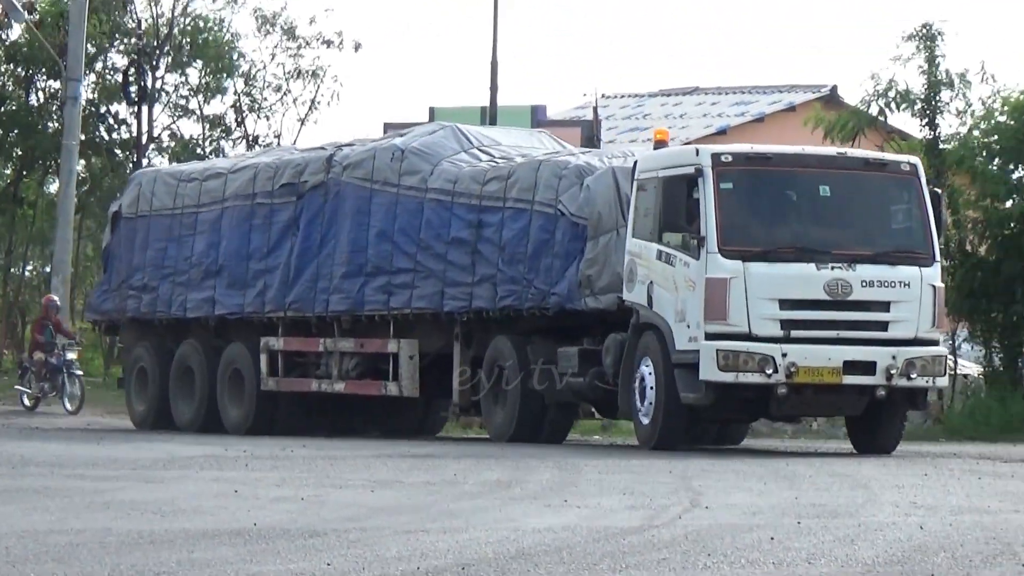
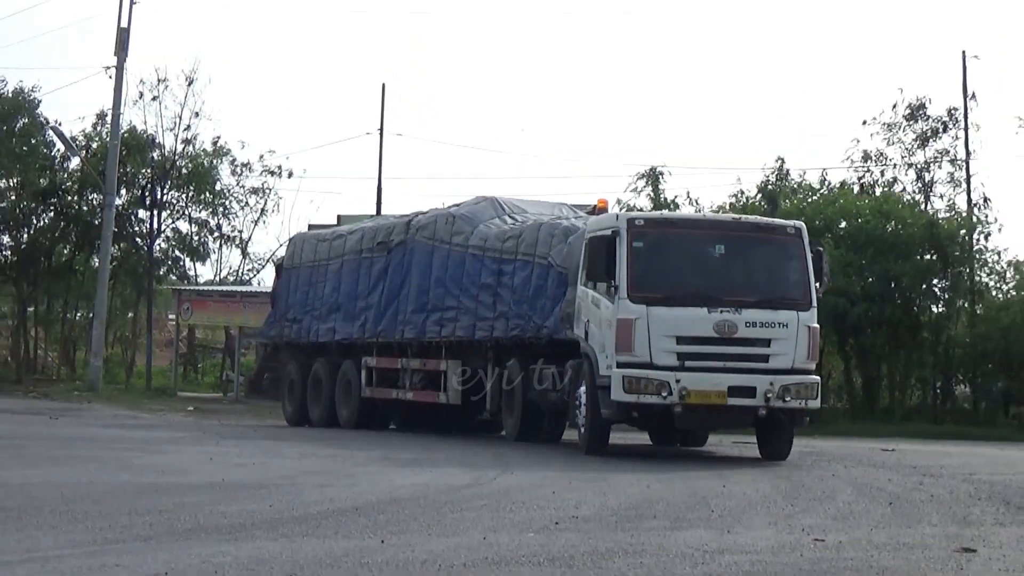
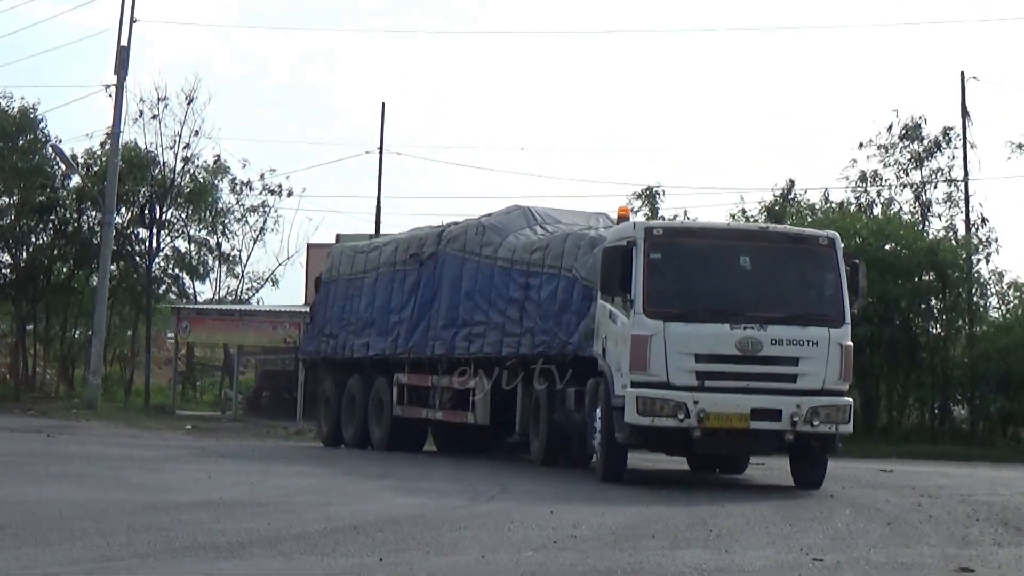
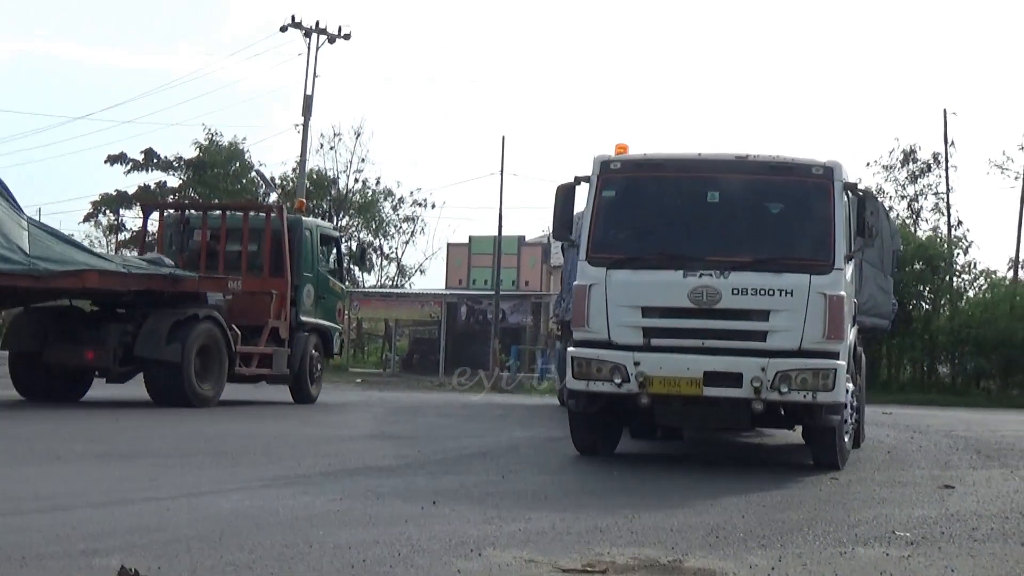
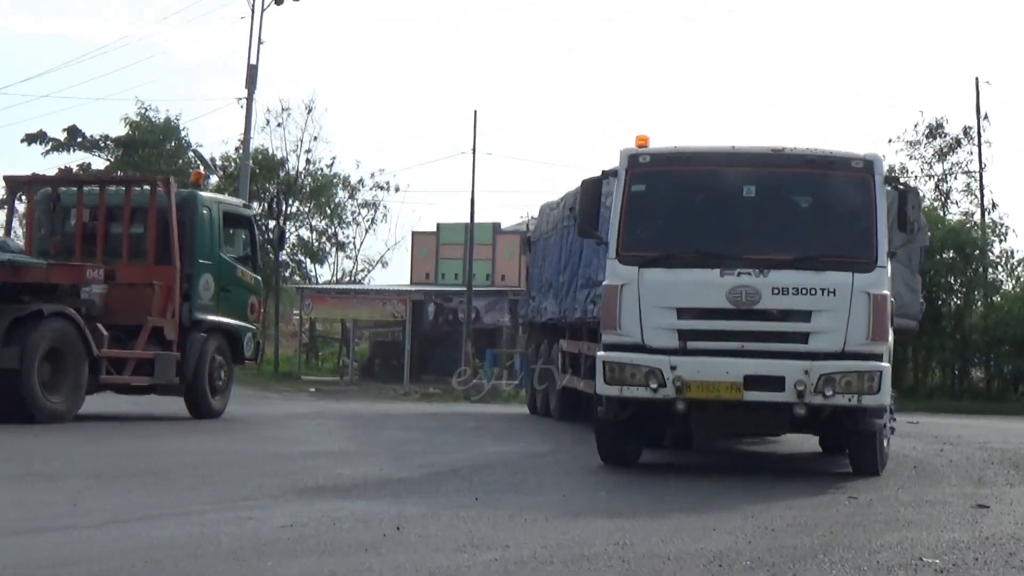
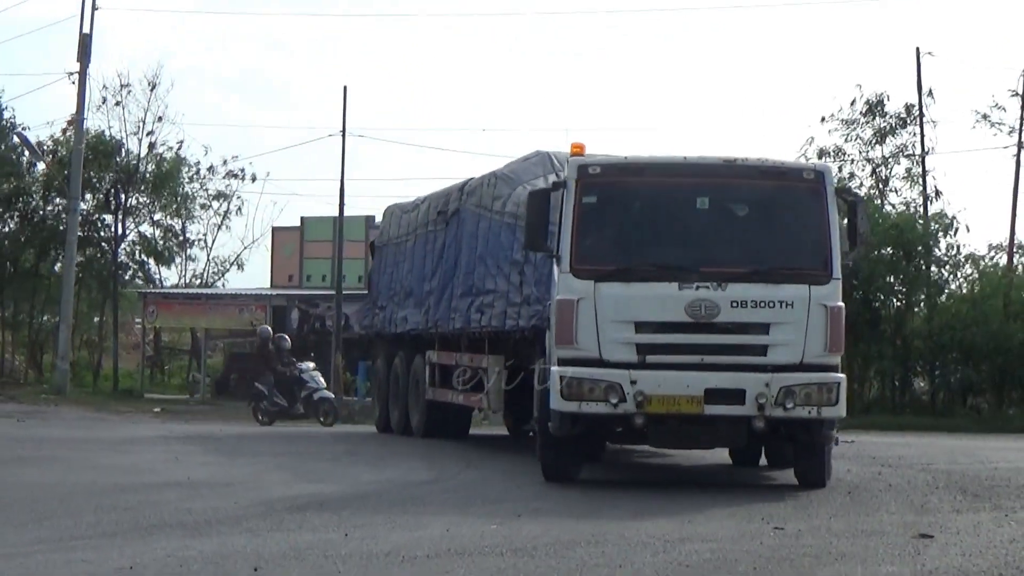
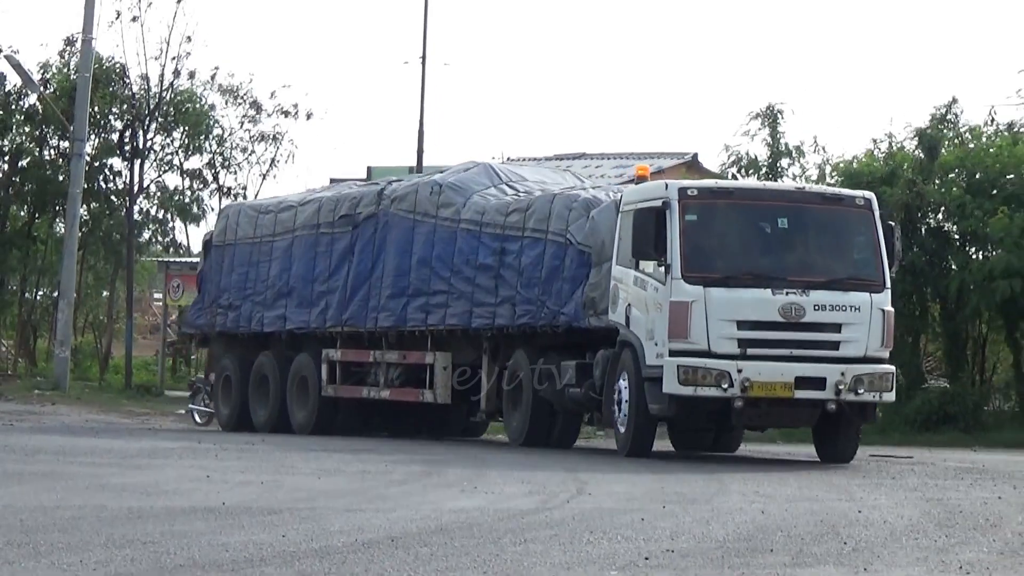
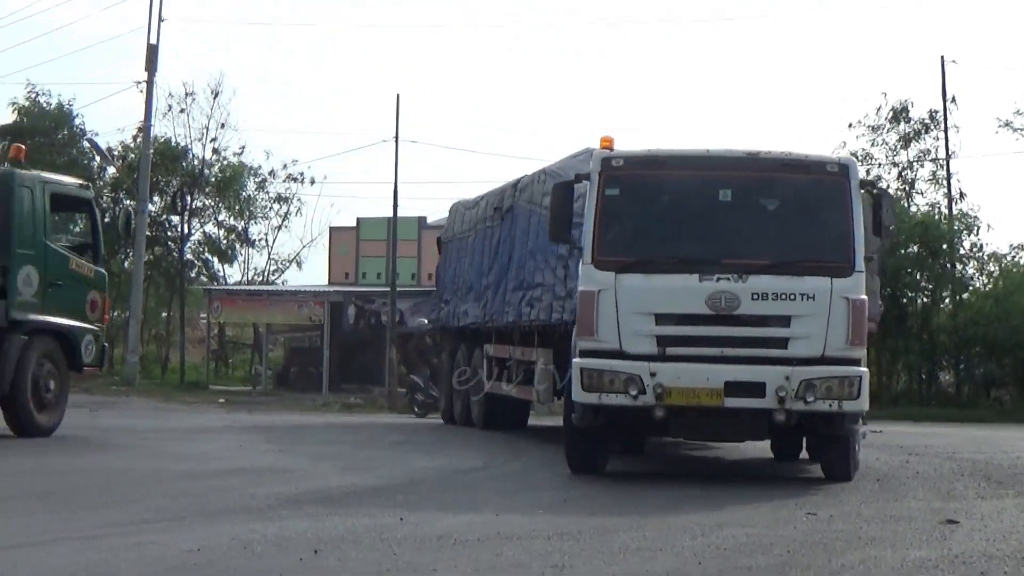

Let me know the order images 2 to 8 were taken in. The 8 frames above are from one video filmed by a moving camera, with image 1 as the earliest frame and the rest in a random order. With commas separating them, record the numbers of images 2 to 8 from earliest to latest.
7, 2, 3, 6, 8, 5, 4
